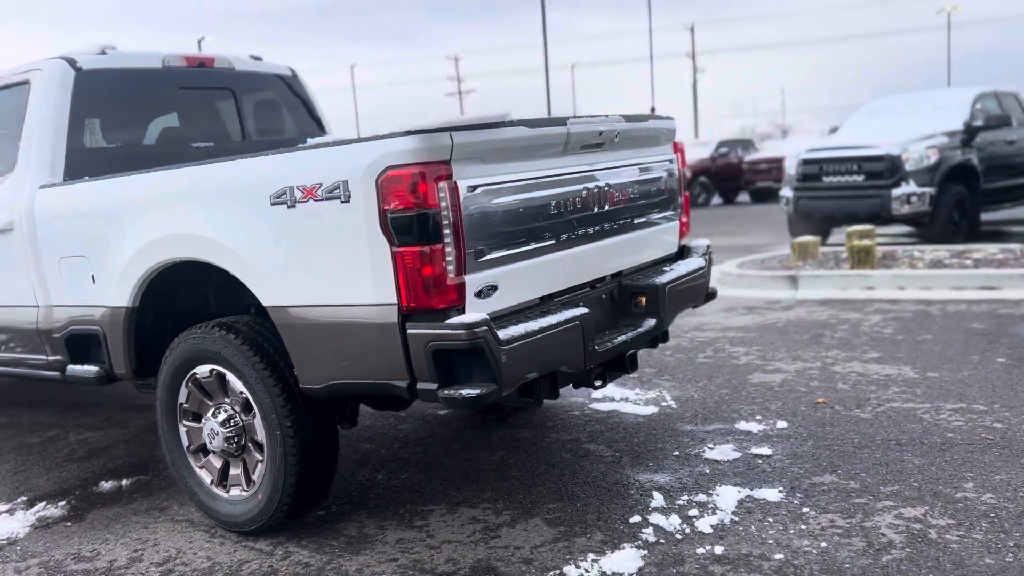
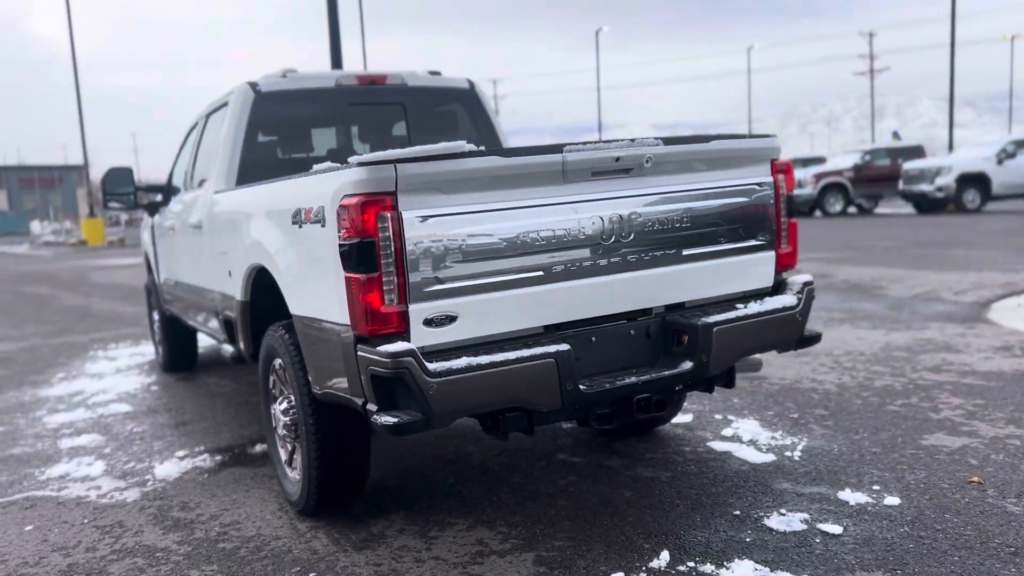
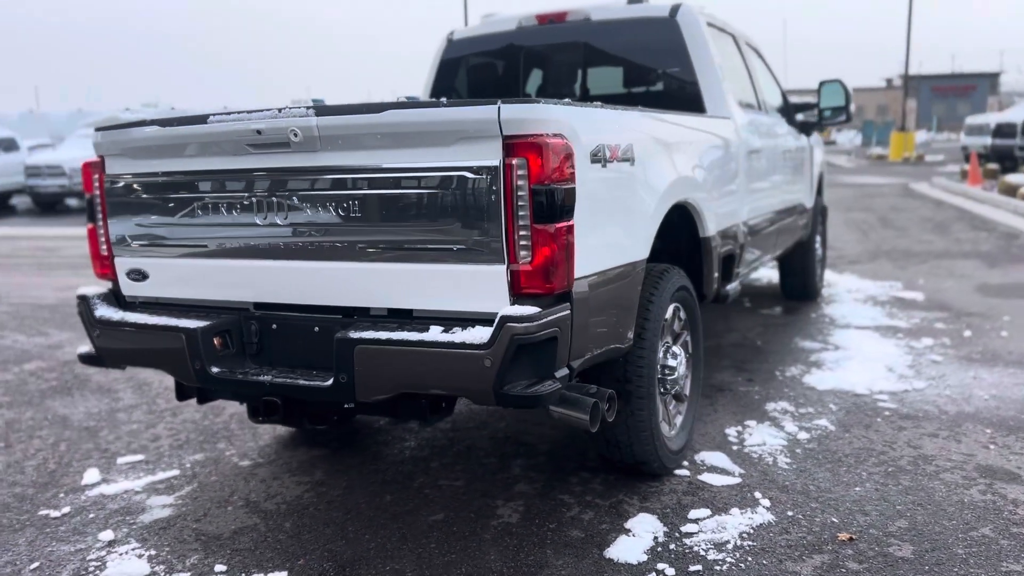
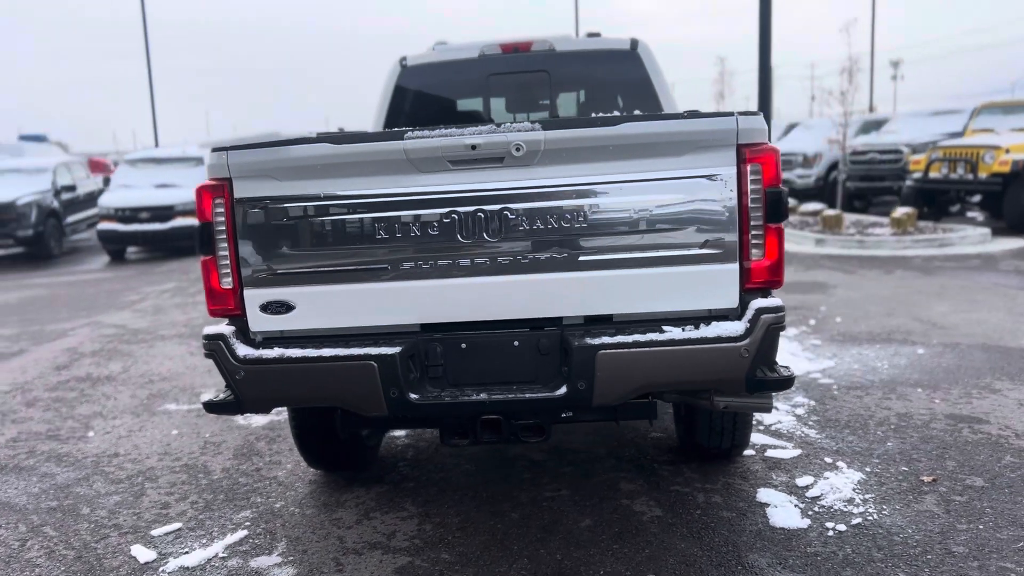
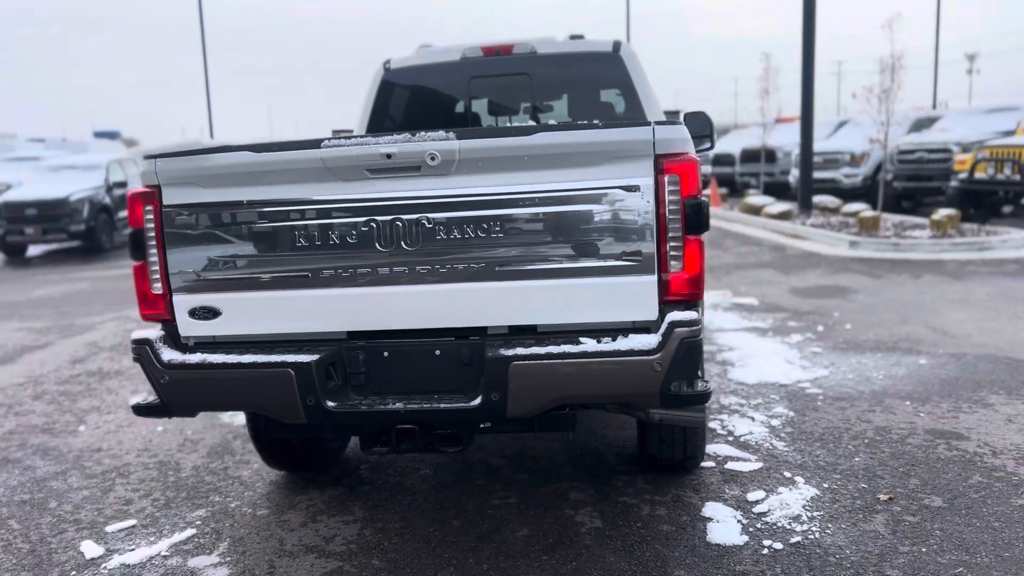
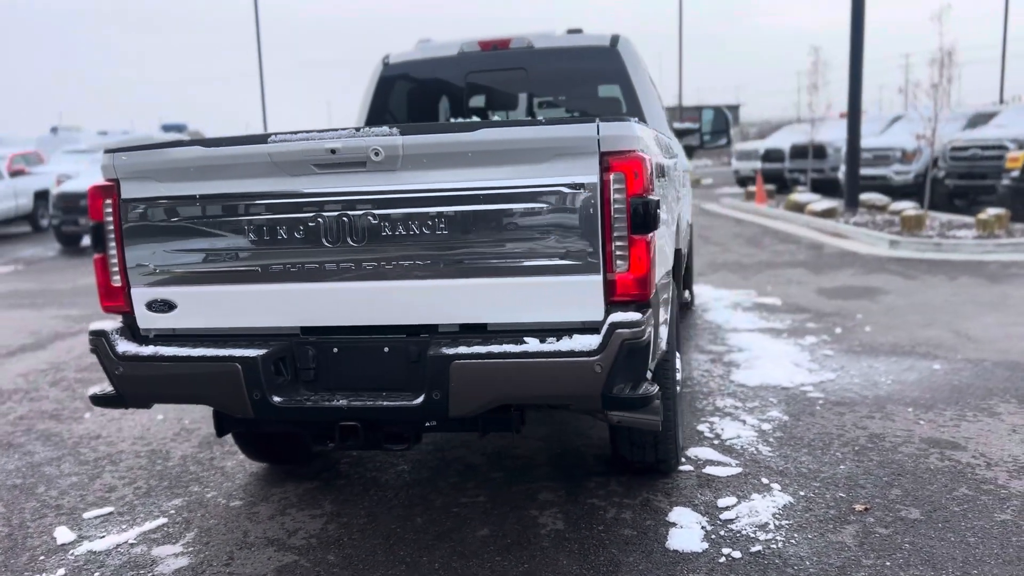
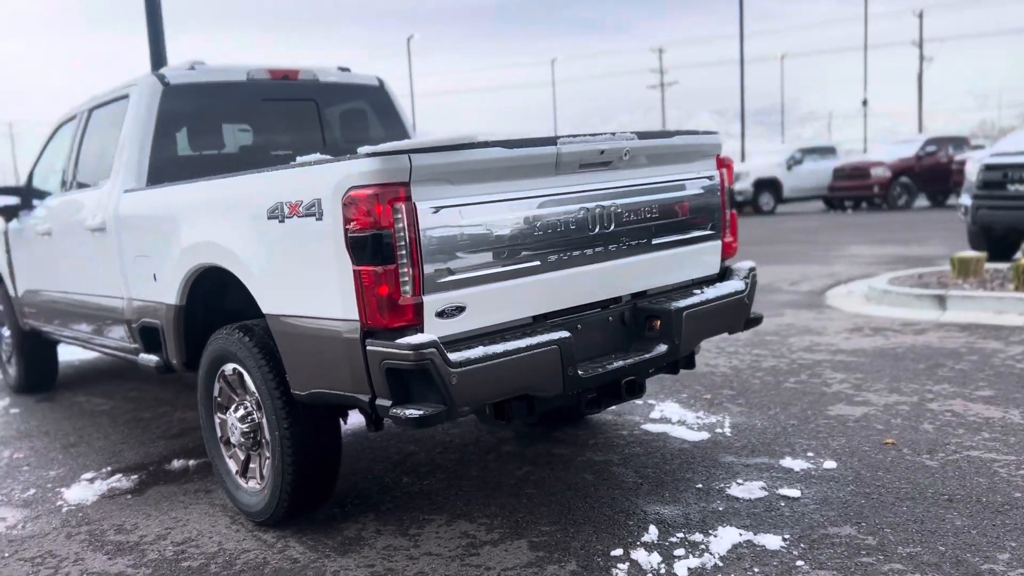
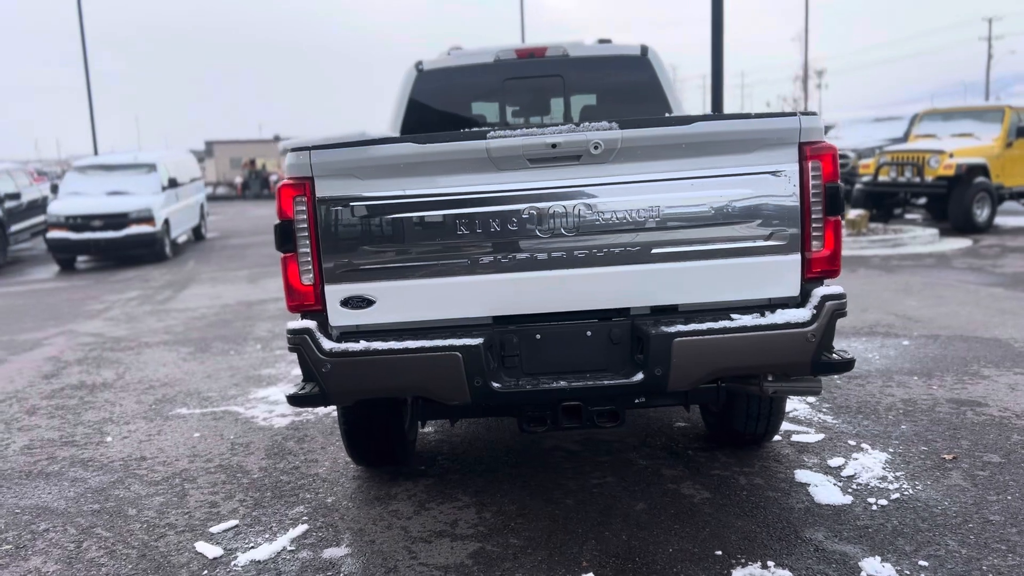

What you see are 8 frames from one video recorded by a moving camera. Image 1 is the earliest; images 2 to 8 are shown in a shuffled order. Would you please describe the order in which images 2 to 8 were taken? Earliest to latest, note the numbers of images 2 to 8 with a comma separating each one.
7, 2, 8, 4, 5, 6, 3
